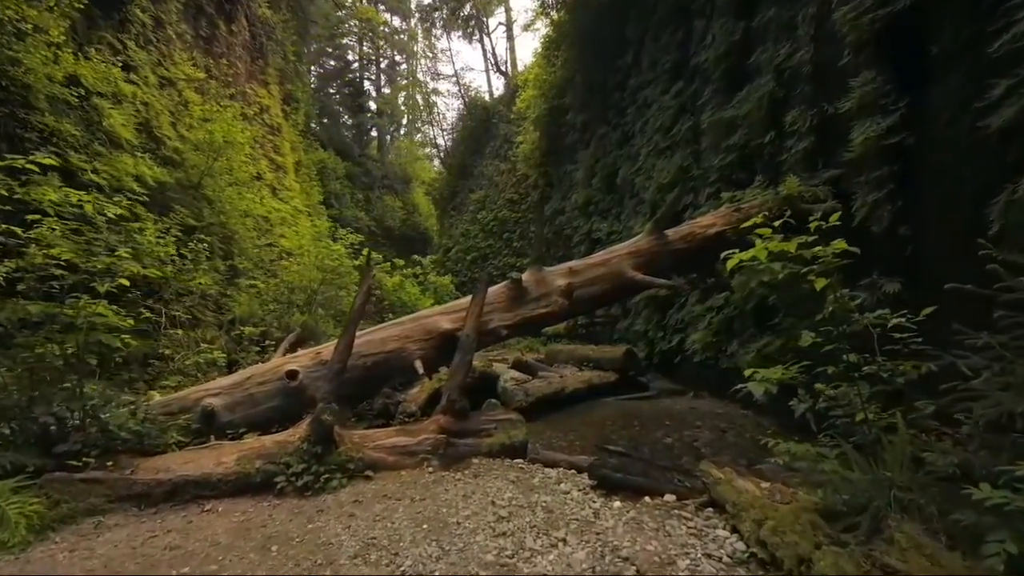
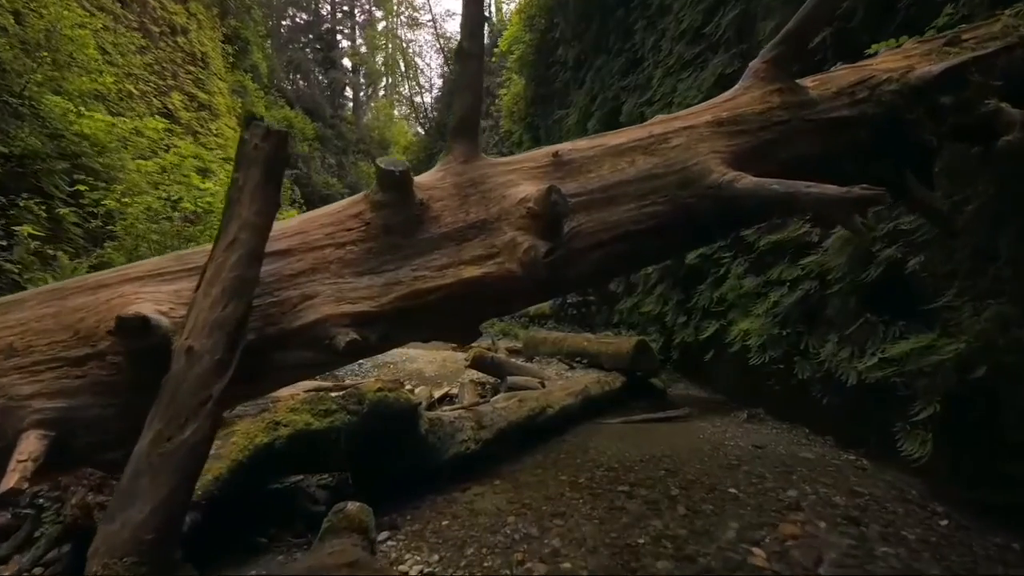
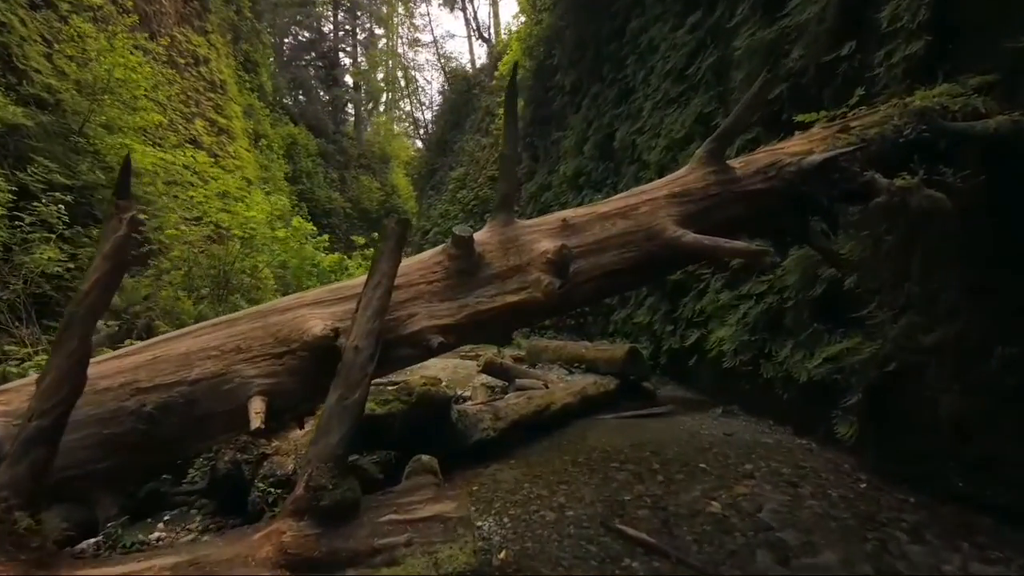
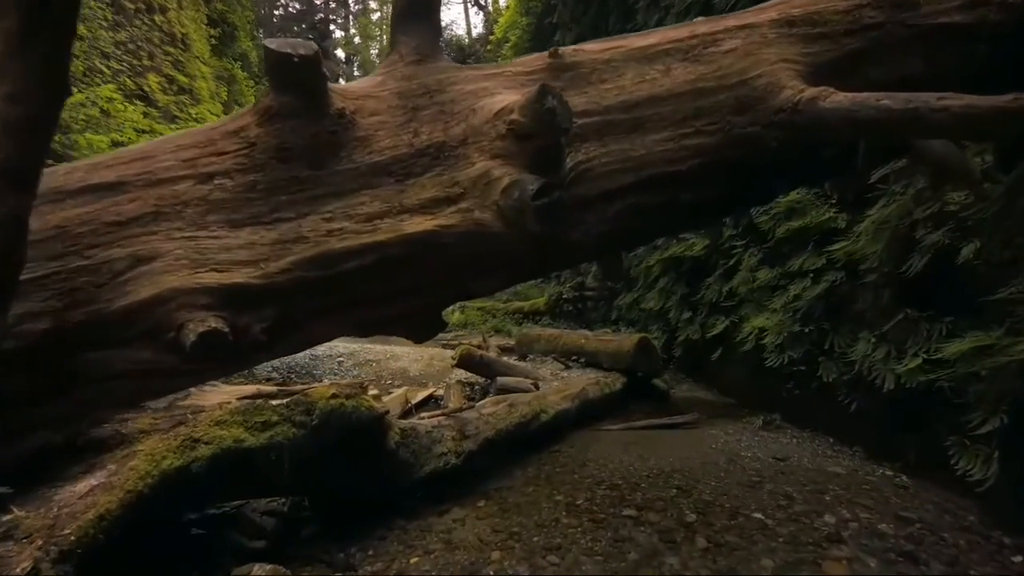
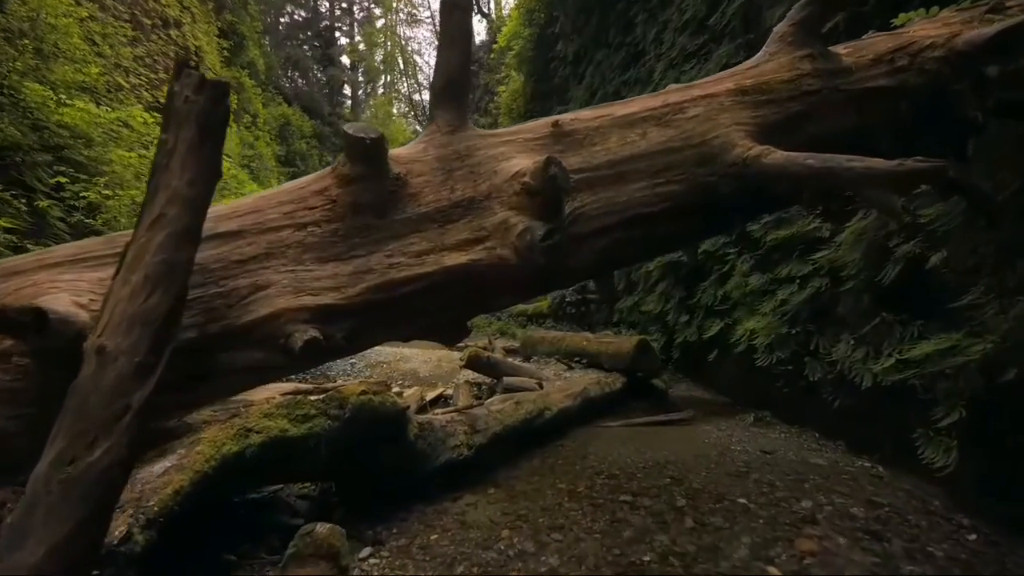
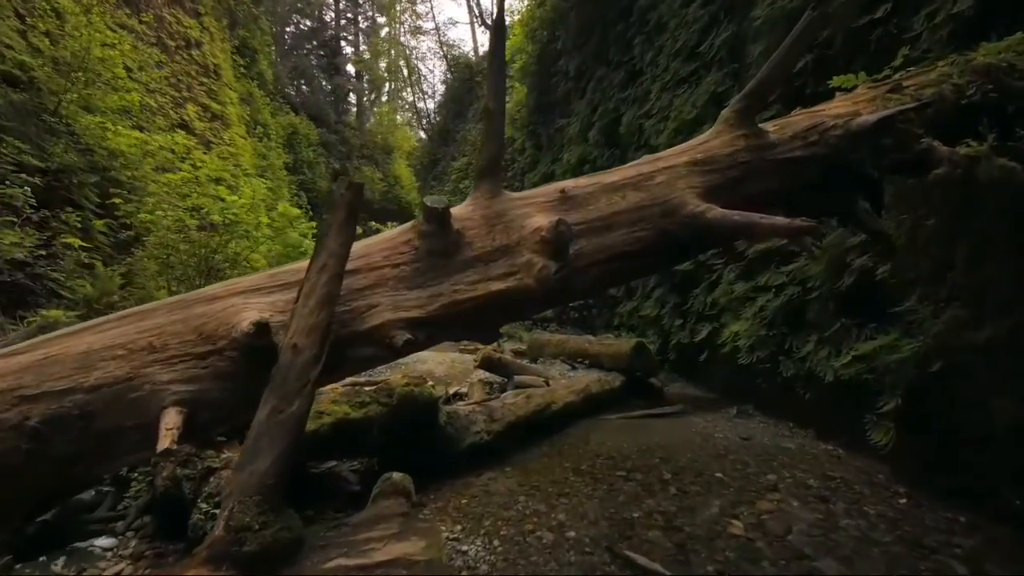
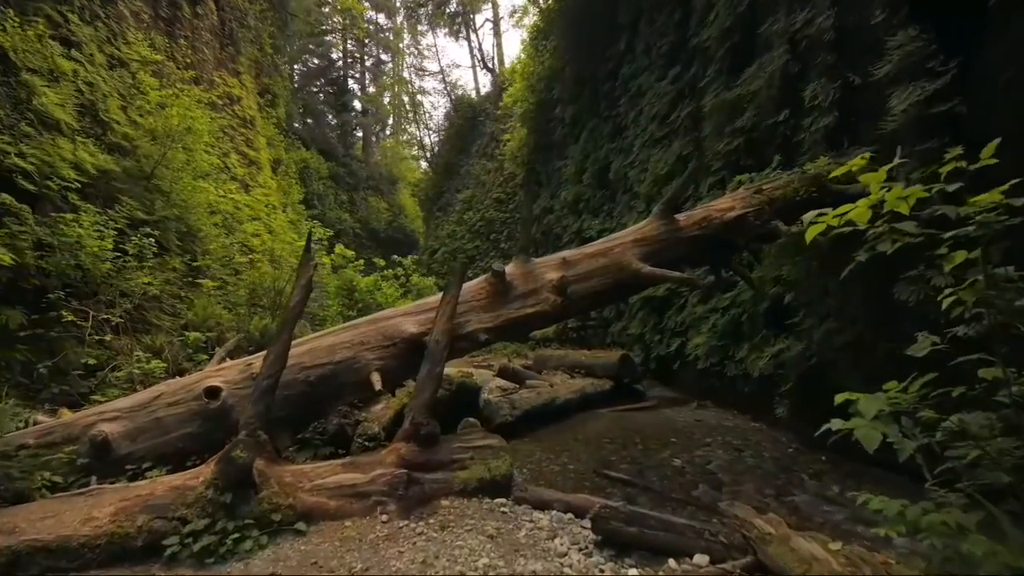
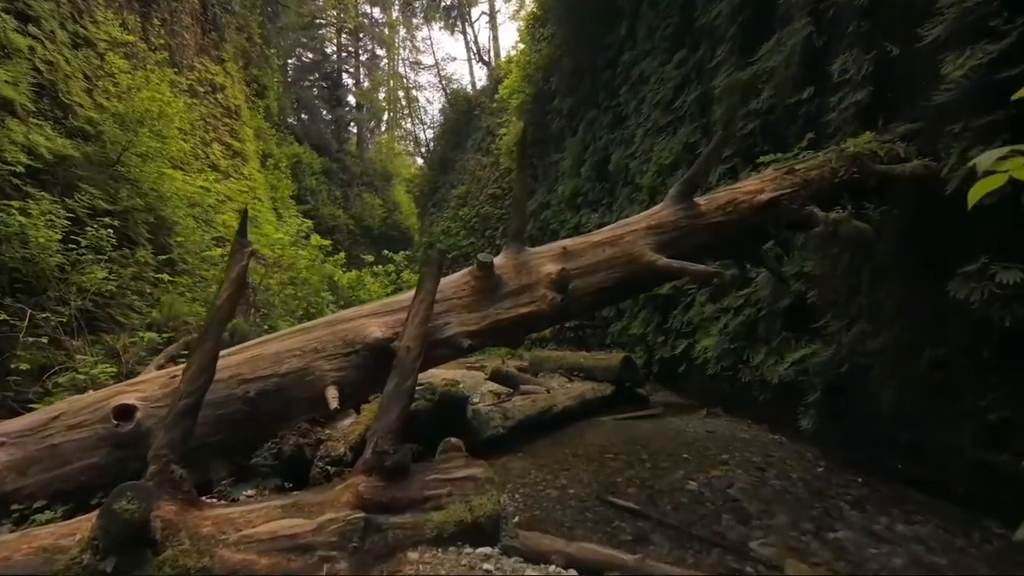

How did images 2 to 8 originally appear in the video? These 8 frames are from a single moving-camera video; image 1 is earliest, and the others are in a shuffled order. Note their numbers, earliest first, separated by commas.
7, 8, 3, 6, 2, 5, 4
